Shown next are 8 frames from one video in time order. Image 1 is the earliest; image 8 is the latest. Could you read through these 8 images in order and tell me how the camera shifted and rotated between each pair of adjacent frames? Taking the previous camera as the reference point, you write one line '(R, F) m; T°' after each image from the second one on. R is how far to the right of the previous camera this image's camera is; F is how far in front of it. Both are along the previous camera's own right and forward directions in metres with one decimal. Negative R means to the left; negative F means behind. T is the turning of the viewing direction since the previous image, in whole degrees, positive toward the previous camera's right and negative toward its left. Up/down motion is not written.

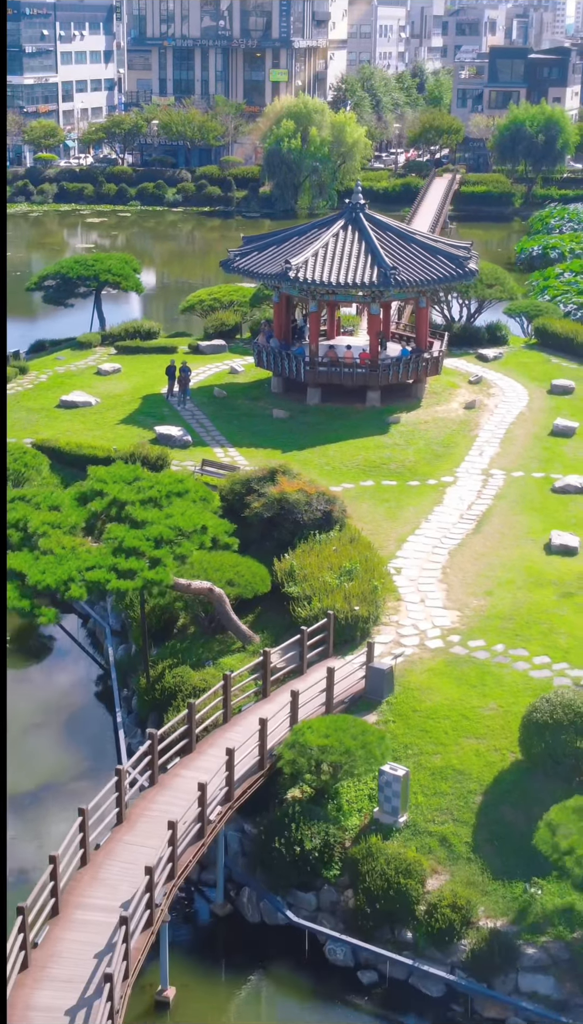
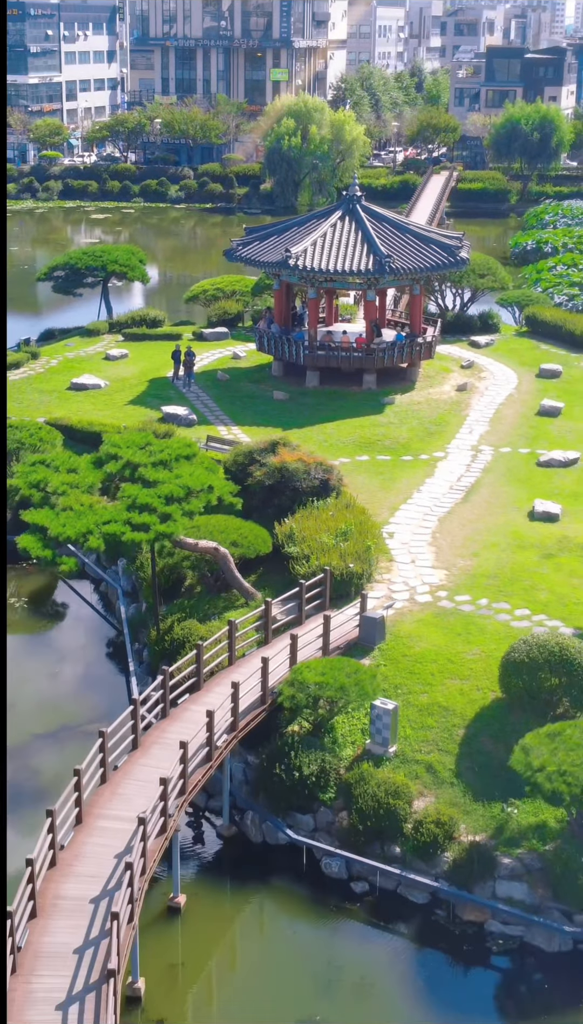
(0.0, -1.6) m; 0°
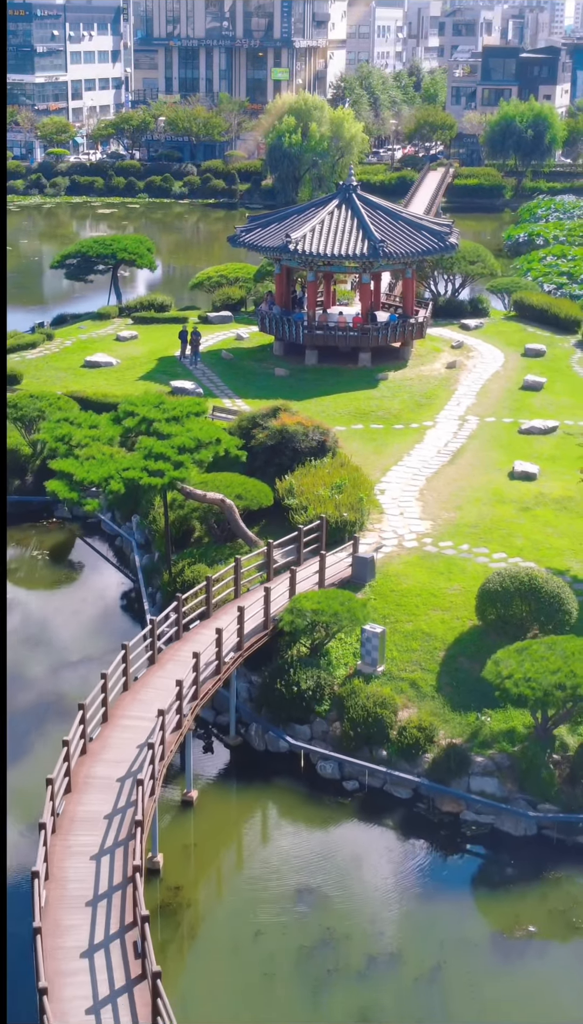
(0.0, -2.2) m; 0°
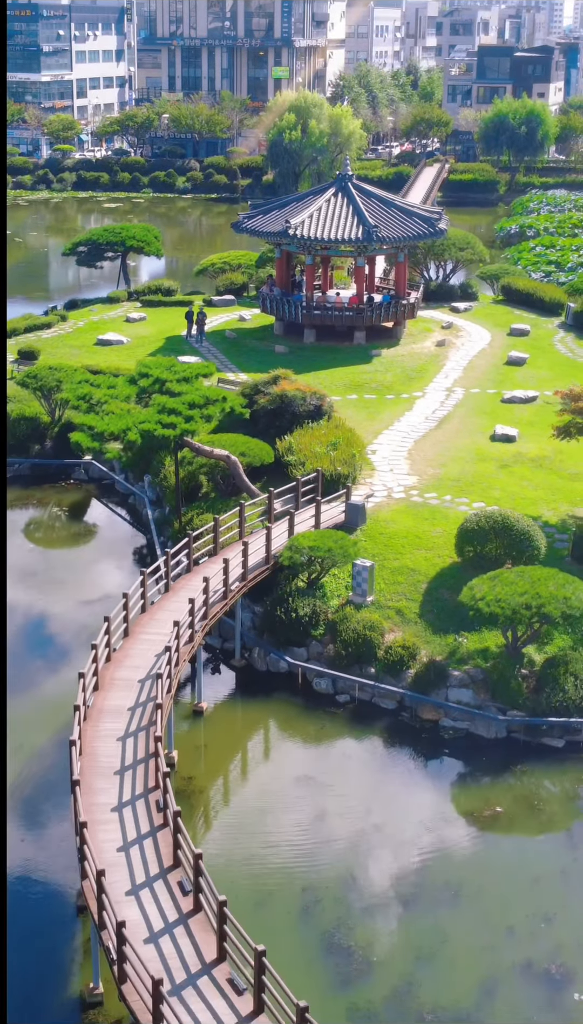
(0.0, -2.4) m; 0°
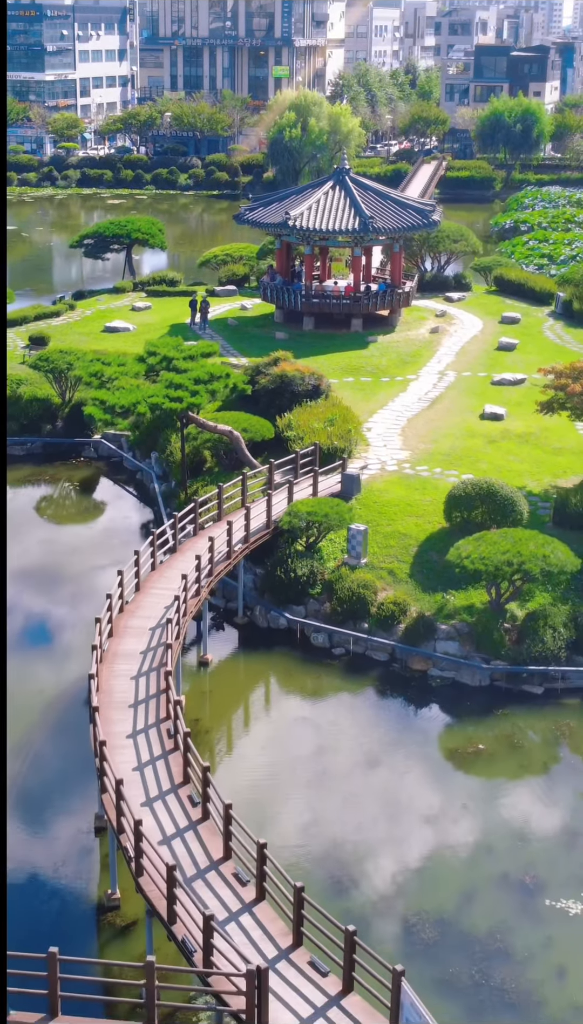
(0.0, -1.6) m; 0°
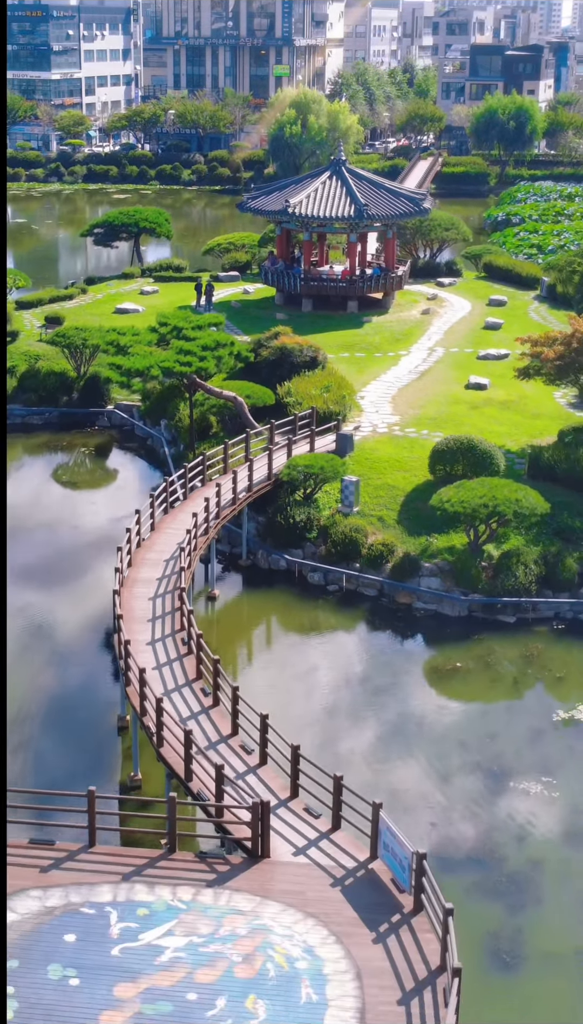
(0.0, -2.5) m; 0°
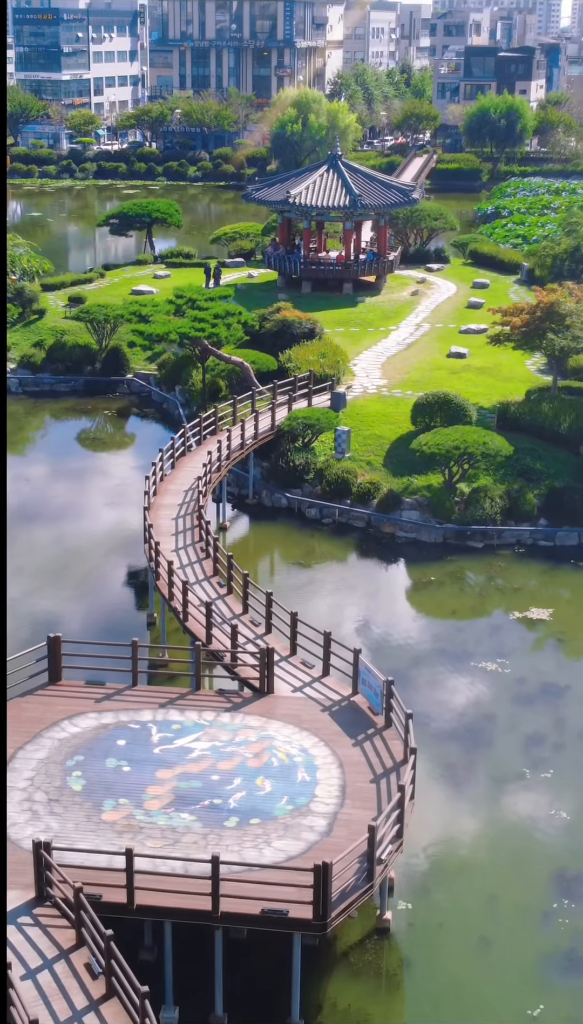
(0.0, -4.0) m; 0°
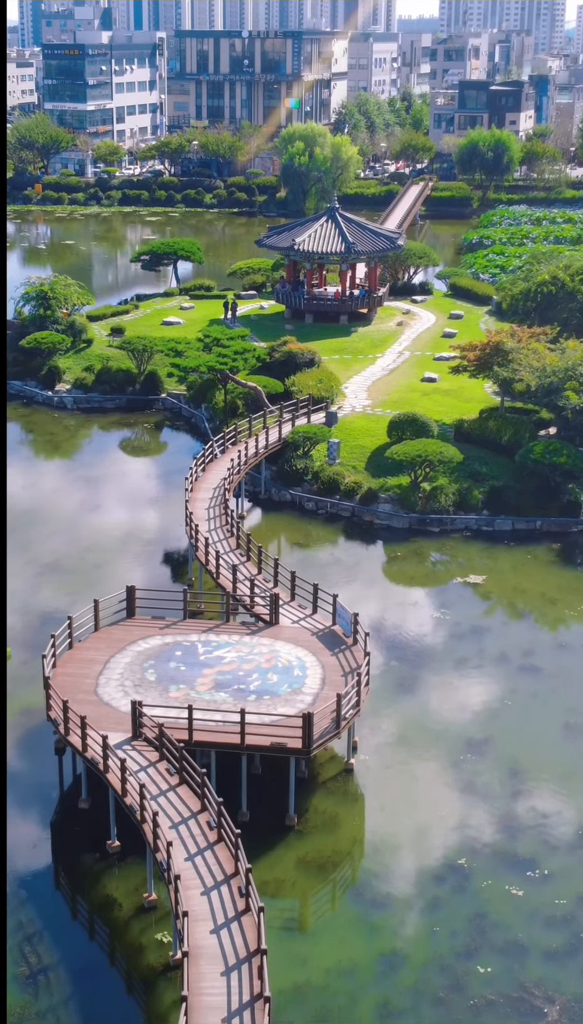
(+0.1, -8.9) m; 0°
